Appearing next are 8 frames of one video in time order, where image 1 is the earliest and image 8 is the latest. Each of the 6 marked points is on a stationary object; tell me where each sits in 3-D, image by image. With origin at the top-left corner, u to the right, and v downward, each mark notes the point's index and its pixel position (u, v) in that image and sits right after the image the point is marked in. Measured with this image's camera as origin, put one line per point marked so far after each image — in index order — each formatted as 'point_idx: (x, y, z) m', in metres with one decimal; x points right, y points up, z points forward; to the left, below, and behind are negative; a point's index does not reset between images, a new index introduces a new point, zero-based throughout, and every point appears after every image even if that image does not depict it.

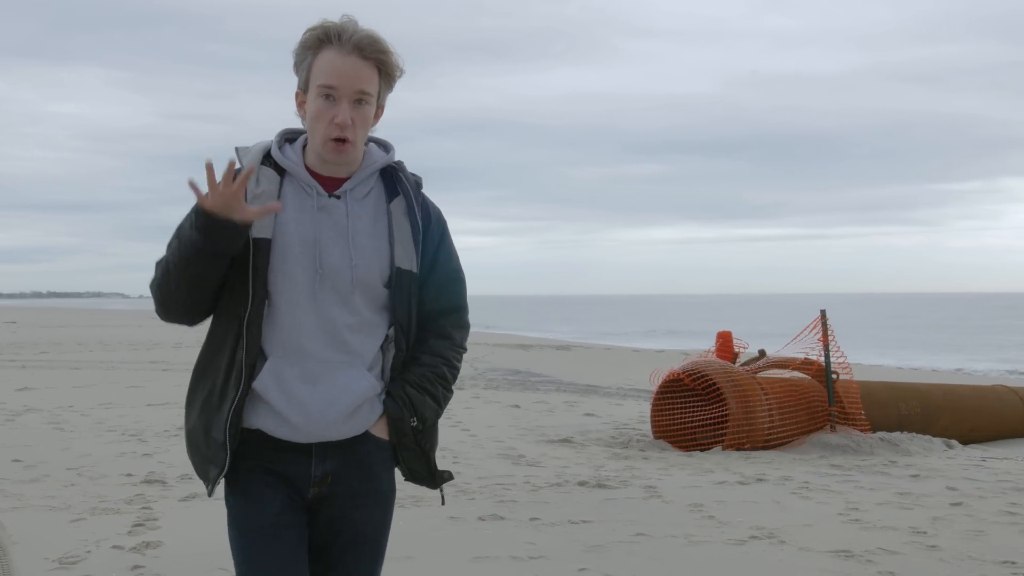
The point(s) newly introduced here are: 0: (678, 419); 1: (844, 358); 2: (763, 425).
0: (+1.3, -1.0, +7.0) m
1: (+2.9, -0.6, +7.8) m
2: (+1.9, -1.0, +6.7) m
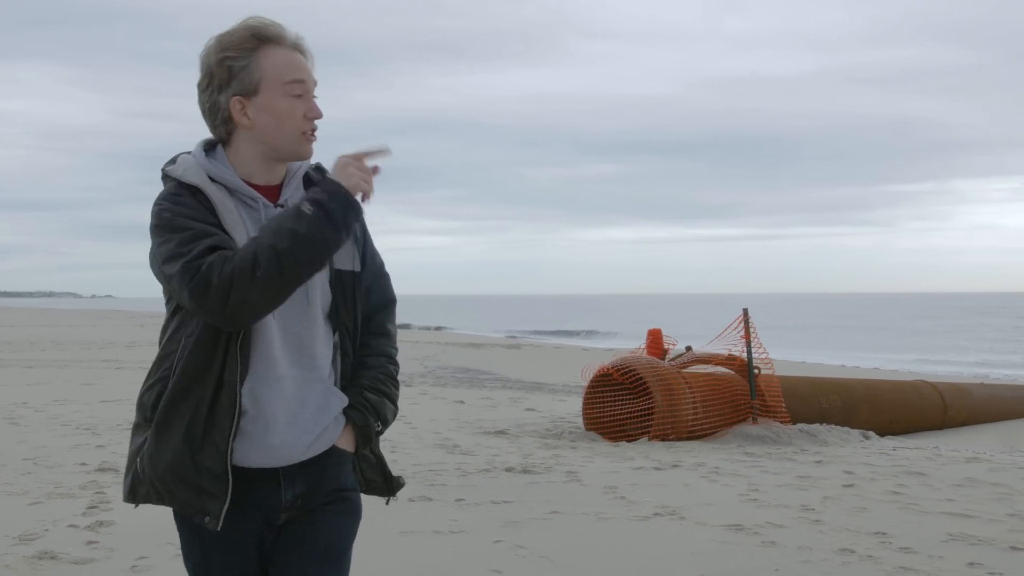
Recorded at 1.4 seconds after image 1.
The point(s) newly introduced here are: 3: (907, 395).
0: (+0.8, -1.1, +7.4) m
1: (+2.4, -0.6, +8.3) m
2: (+1.4, -1.1, +7.1) m
3: (+4.6, -1.2, +10.2) m
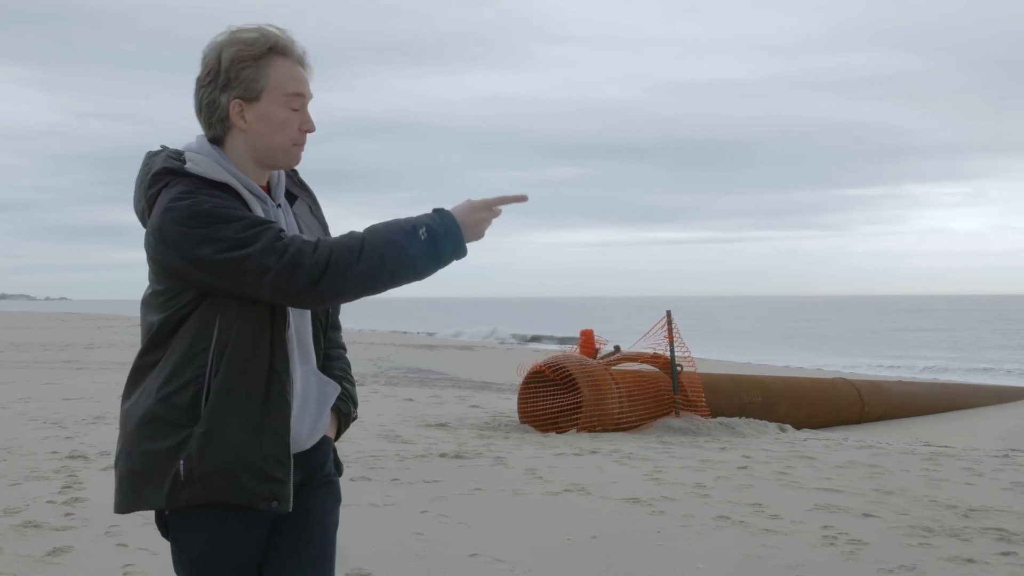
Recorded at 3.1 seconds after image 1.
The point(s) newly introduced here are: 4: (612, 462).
0: (+0.3, -1.1, +8.1) m
1: (+1.8, -0.7, +9.1) m
2: (+0.9, -1.1, +7.8) m
3: (+3.9, -1.3, +11.0) m
4: (+0.7, -1.2, +5.9) m
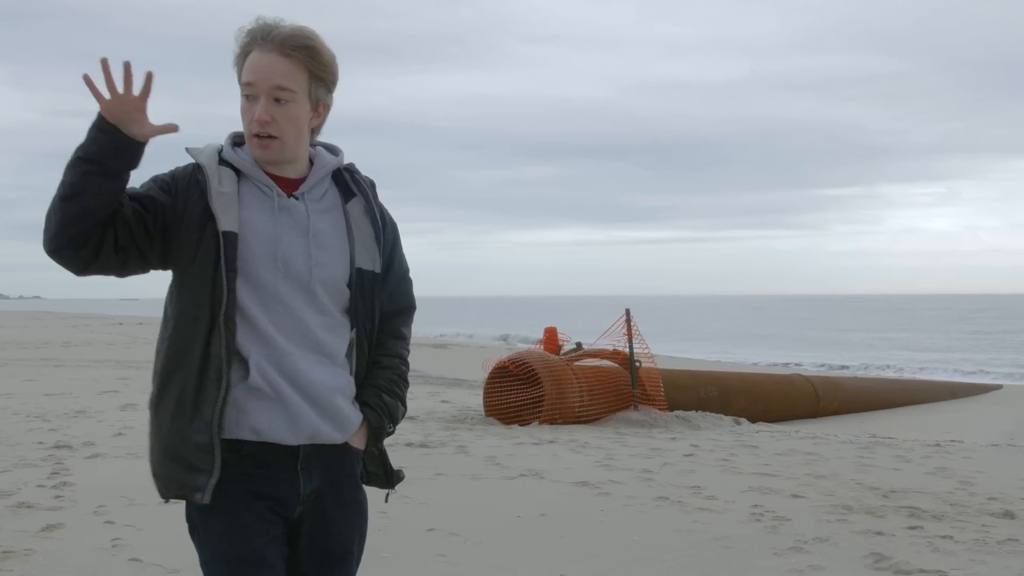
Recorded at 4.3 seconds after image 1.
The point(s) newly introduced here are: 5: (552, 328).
0: (0.0, -1.1, +8.5) m
1: (+1.5, -0.7, +9.5) m
2: (+0.6, -1.1, +8.2) m
3: (+3.5, -1.3, +11.5) m
4: (+0.4, -1.2, +6.3) m
5: (+0.4, -0.4, +9.0) m
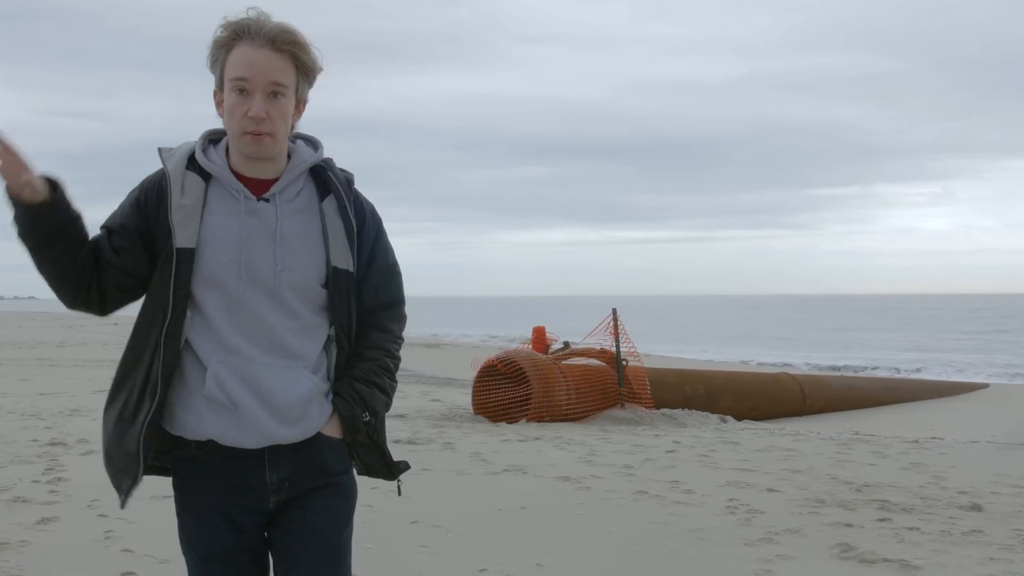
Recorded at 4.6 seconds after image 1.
0: (-0.2, -1.1, +8.6) m
1: (+1.3, -0.7, +9.7) m
2: (+0.5, -1.1, +8.4) m
3: (+3.4, -1.3, +11.6) m
4: (+0.3, -1.2, +6.5) m
5: (+0.3, -0.4, +9.2) m
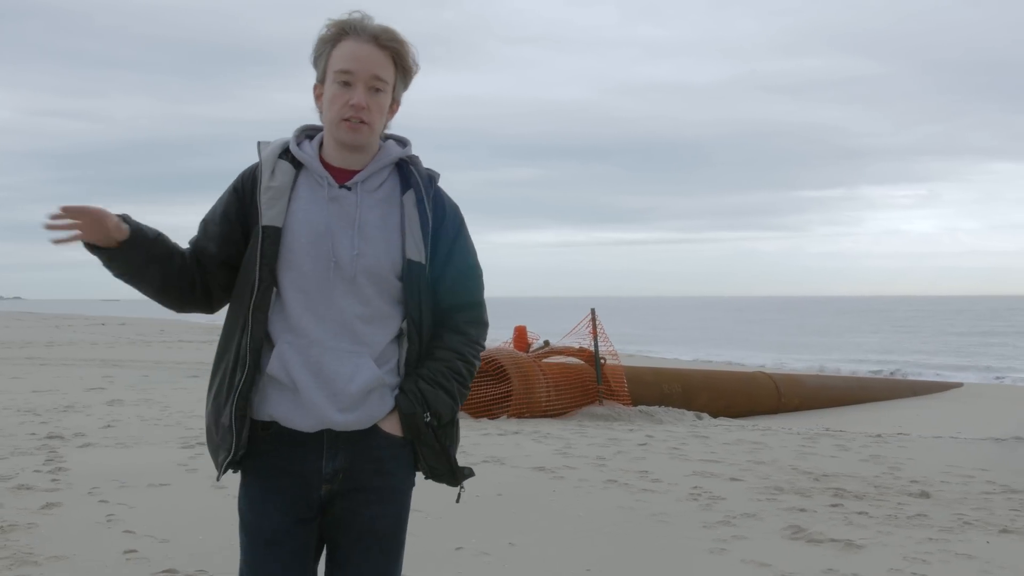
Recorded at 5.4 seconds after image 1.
0: (-0.3, -1.1, +8.9) m
1: (+1.1, -0.7, +10.0) m
2: (+0.3, -1.1, +8.7) m
3: (+3.2, -1.3, +12.0) m
4: (+0.1, -1.2, +6.8) m
5: (+0.1, -0.4, +9.5) m
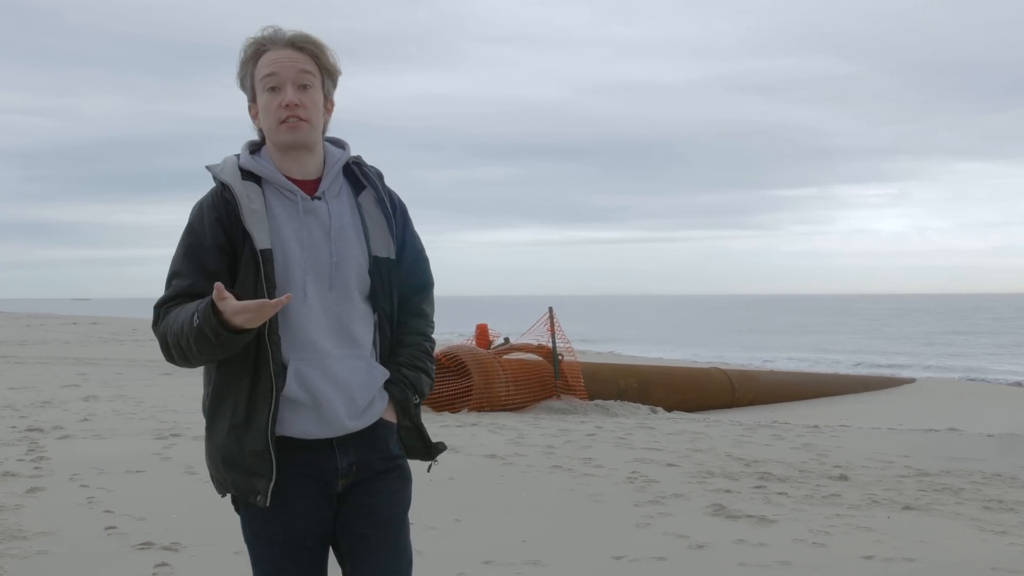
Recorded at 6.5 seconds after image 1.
0: (-0.8, -1.1, +9.3) m
1: (+0.7, -0.7, +10.5) m
2: (-0.1, -1.1, +9.2) m
3: (+2.6, -1.3, +12.5) m
4: (-0.2, -1.2, +7.2) m
5: (-0.3, -0.4, +9.9) m
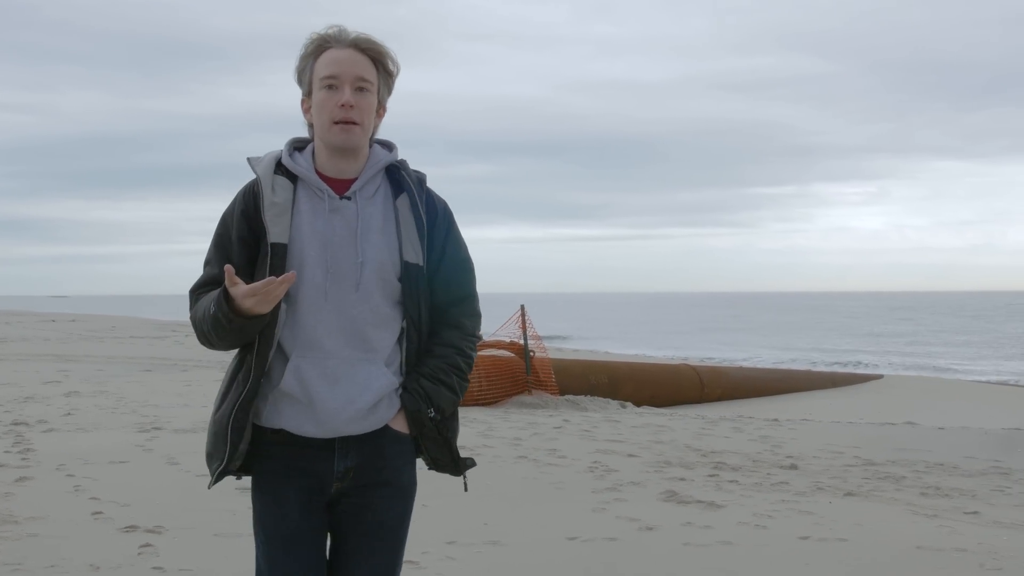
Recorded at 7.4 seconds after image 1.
0: (-1.1, -1.1, +9.6) m
1: (+0.4, -0.7, +10.8) m
2: (-0.4, -1.1, +9.5) m
3: (+2.3, -1.3, +12.9) m
4: (-0.5, -1.2, +7.5) m
5: (-0.6, -0.4, +10.2) m
